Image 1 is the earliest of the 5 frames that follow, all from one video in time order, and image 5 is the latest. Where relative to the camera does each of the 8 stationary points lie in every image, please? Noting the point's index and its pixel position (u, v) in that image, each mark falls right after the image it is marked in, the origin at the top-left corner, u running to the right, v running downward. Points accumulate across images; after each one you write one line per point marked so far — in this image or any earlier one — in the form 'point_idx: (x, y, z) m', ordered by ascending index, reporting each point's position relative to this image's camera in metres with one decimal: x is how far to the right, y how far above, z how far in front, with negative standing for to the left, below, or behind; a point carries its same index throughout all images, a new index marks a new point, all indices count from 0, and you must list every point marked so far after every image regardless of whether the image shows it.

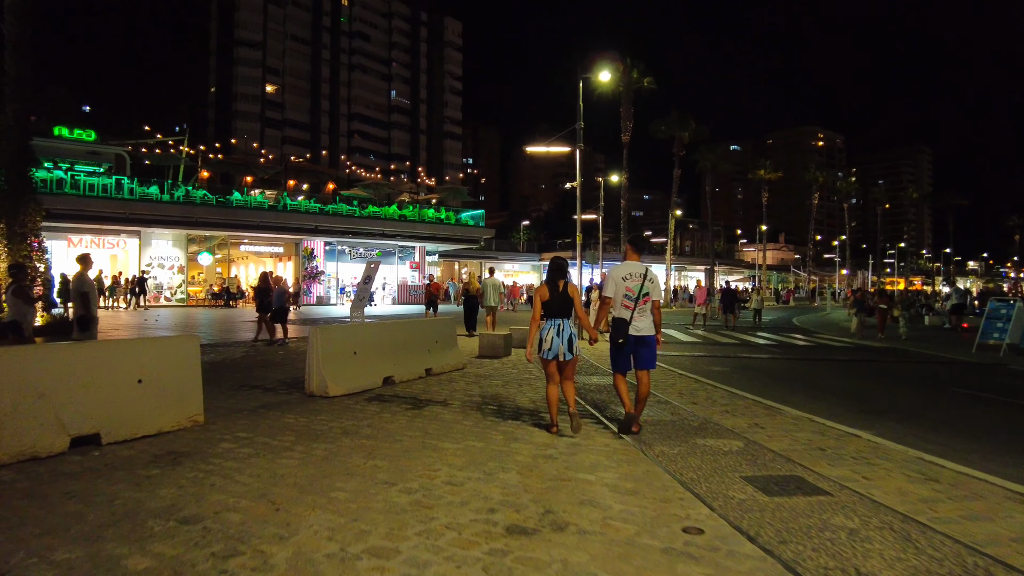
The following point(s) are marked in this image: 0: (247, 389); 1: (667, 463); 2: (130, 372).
0: (-3.6, -1.4, +9.0) m
1: (+1.3, -1.4, +5.5) m
2: (-3.5, -0.8, +6.1) m
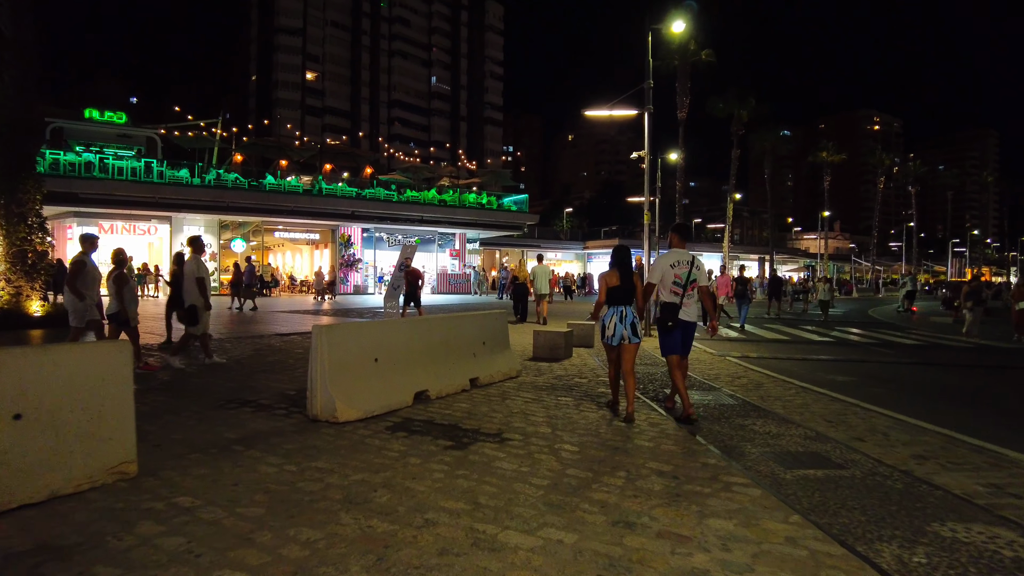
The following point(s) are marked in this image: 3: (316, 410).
0: (-2.8, -1.2, +6.6) m
1: (+1.8, -1.3, +2.9) m
2: (-2.9, -0.6, +3.8) m
3: (-1.8, -1.1, +6.2) m
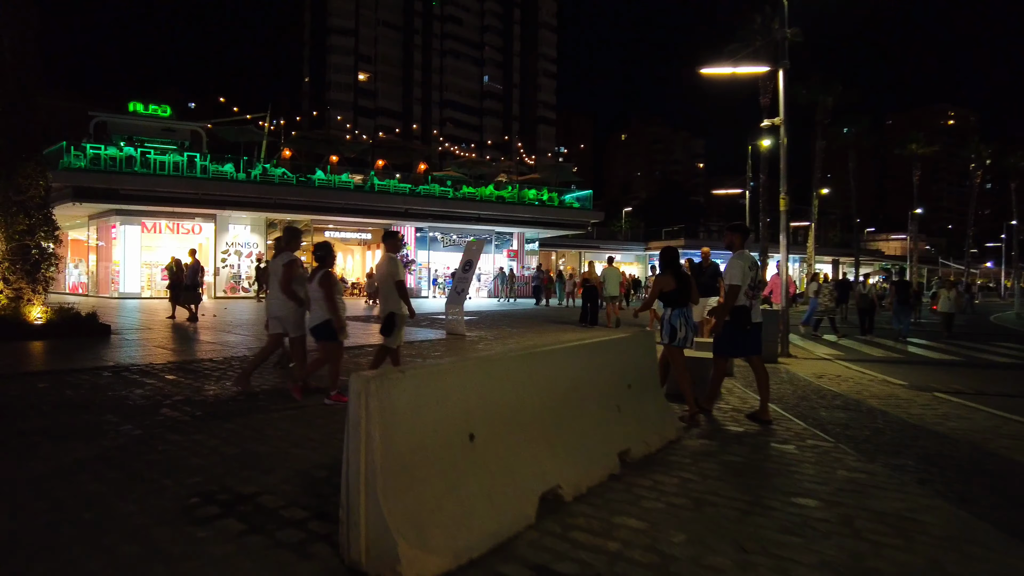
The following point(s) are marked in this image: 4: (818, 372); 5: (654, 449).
0: (-1.6, -1.2, +3.5) m
1: (+2.7, -1.4, -0.6) m
2: (-1.9, -0.7, +0.7) m
3: (-0.7, -1.2, +3.0) m
4: (+4.9, -1.3, +10.7) m
5: (+1.1, -1.2, +5.2) m
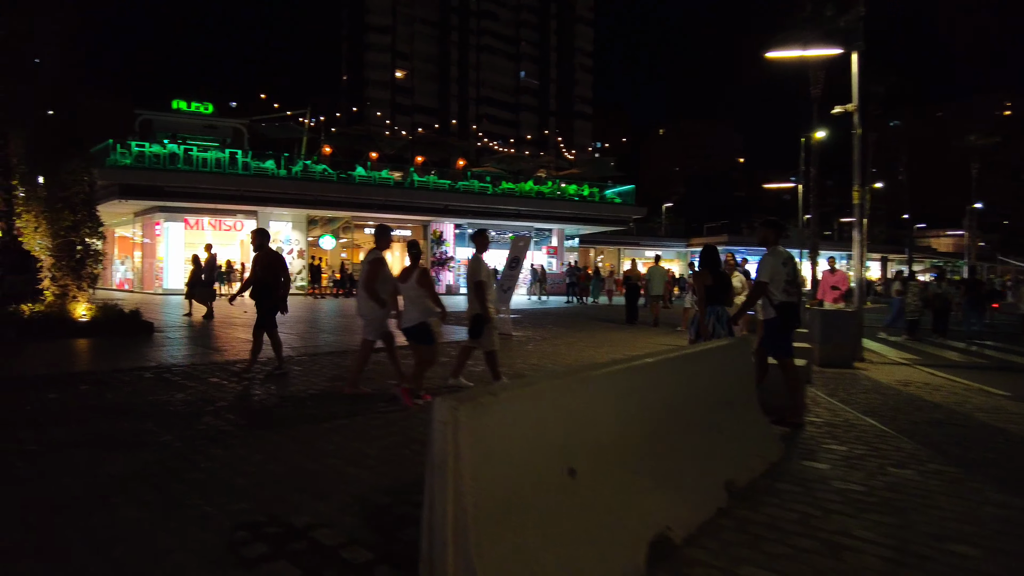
0: (-1.2, -1.3, +3.0) m
1: (+2.9, -1.4, -1.3) m
2: (-1.6, -0.7, +0.2) m
3: (-0.2, -1.2, +2.4) m
4: (+5.7, -1.3, +9.8) m
5: (+1.6, -1.2, +4.5) m
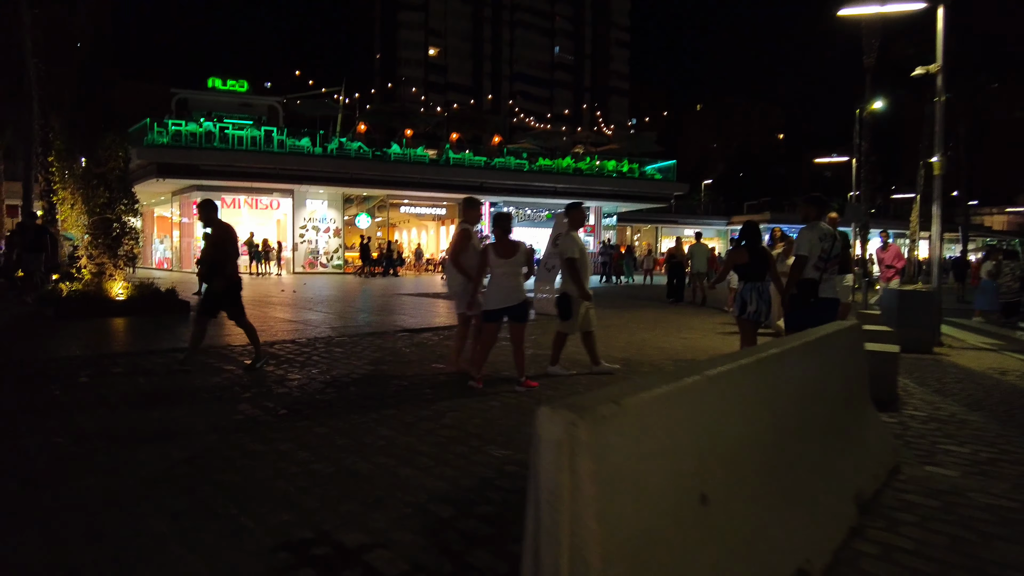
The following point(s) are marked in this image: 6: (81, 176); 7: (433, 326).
0: (-0.8, -1.2, +2.4) m
1: (+3.1, -1.5, -2.1) m
2: (-1.4, -0.7, -0.4) m
3: (+0.1, -1.1, +1.8) m
4: (+6.4, -1.0, +8.9) m
5: (+2.1, -1.1, +3.8) m
6: (-7.7, +2.0, +12.0) m
7: (-1.3, -0.6, +11.2) m
